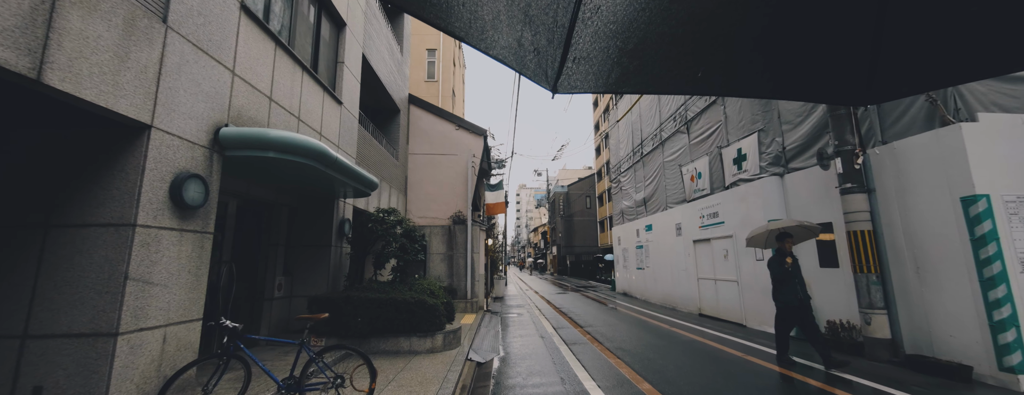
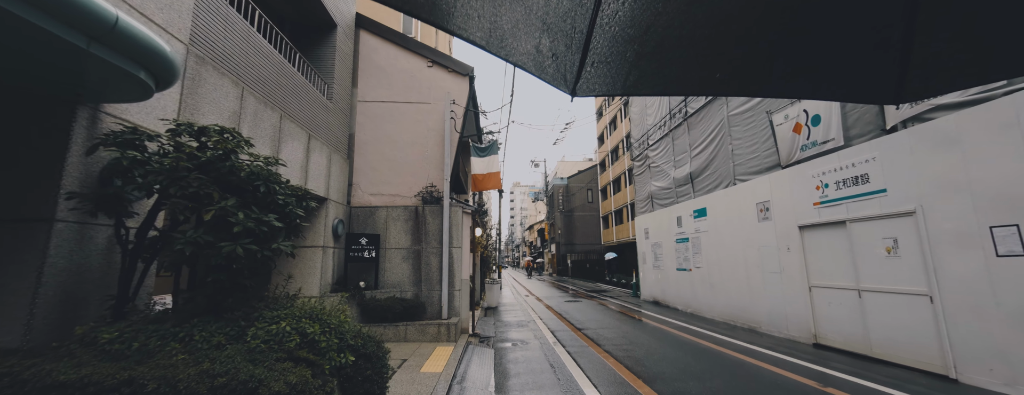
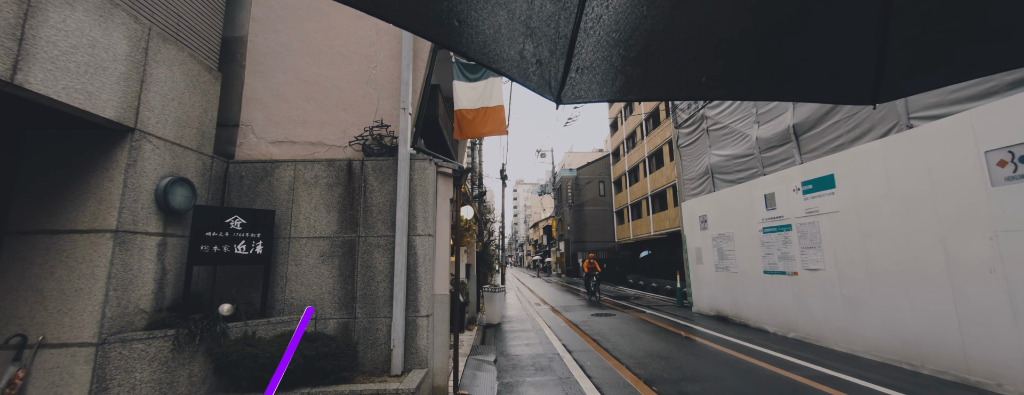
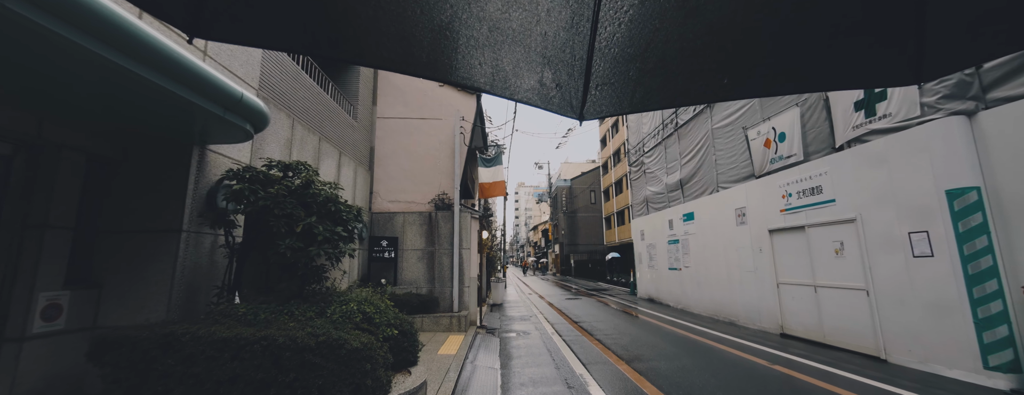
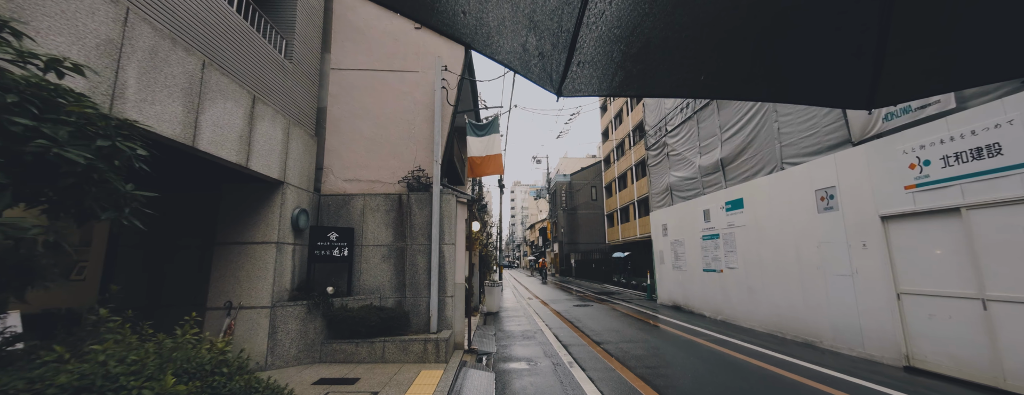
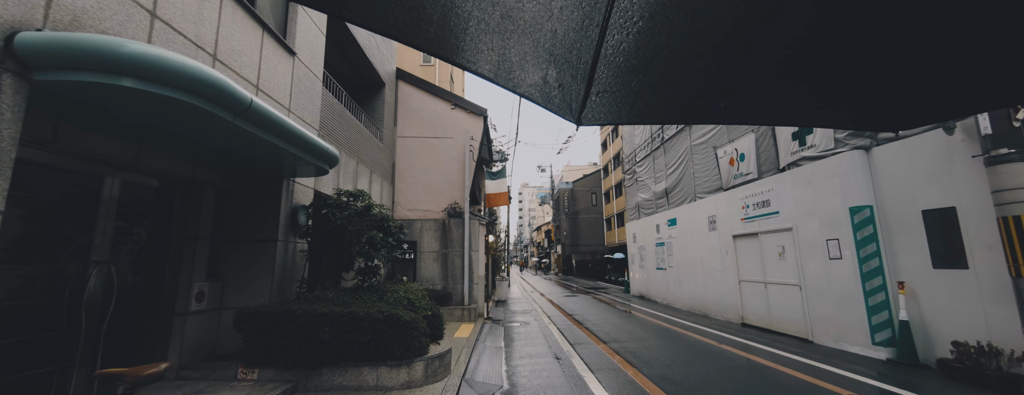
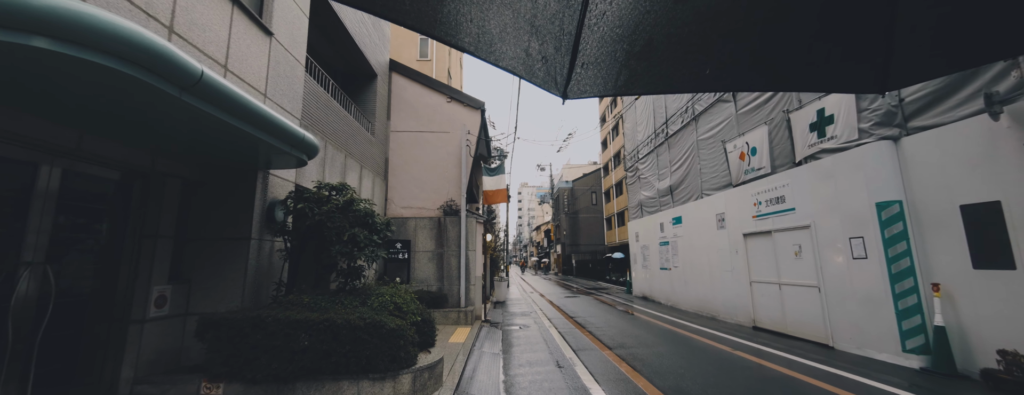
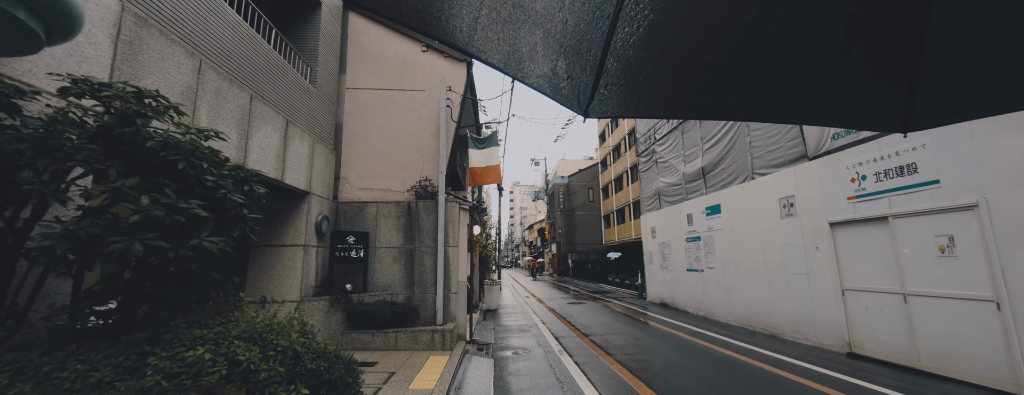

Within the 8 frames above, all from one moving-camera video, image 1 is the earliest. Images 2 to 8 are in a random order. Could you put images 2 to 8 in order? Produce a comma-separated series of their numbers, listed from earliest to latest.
6, 7, 4, 2, 8, 5, 3
